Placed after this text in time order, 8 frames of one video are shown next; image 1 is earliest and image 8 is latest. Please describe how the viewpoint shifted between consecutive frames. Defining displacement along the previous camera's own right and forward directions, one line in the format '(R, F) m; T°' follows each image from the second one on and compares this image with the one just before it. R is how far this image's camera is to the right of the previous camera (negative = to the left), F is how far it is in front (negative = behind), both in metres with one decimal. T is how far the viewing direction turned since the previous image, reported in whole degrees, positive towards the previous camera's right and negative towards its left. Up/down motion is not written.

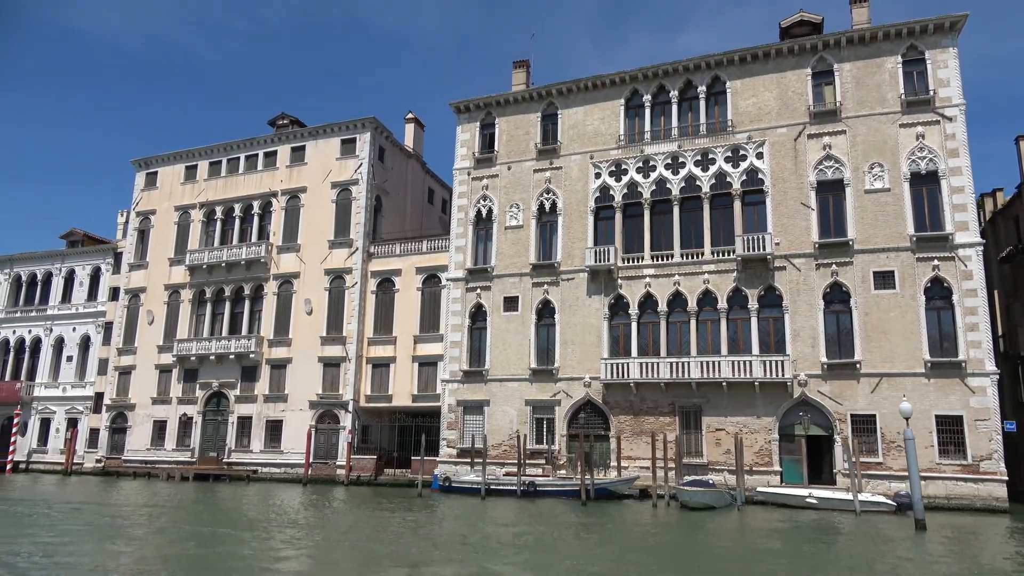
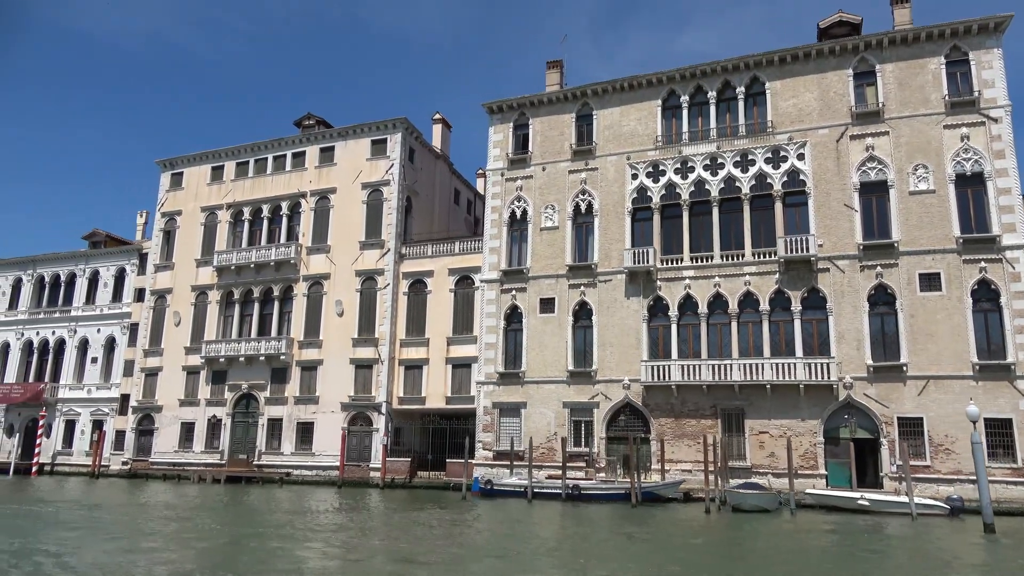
(-1.4, +0.2) m; 0°
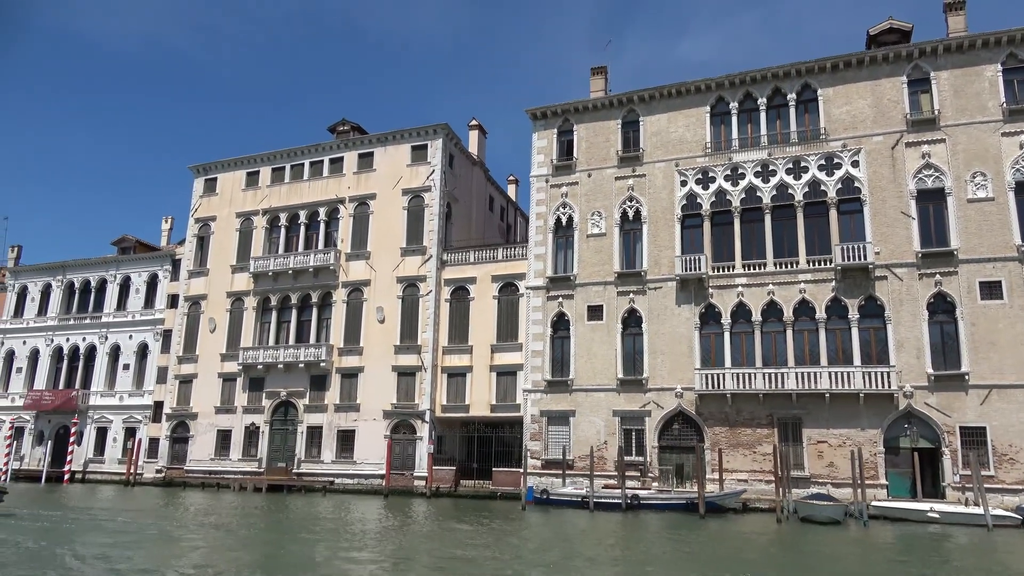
(-1.9, +0.2) m; 0°
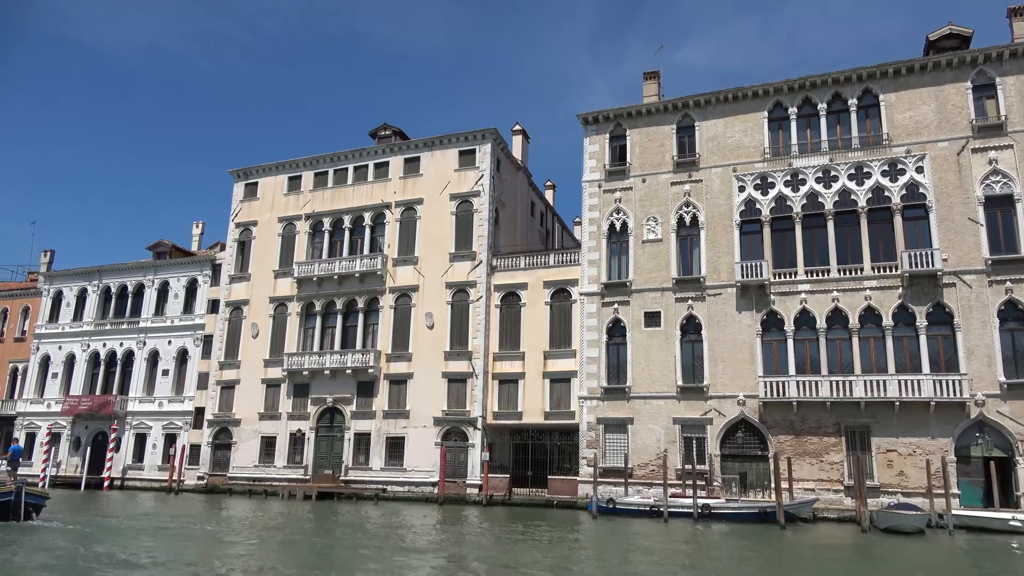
(-2.1, +0.3) m; 0°
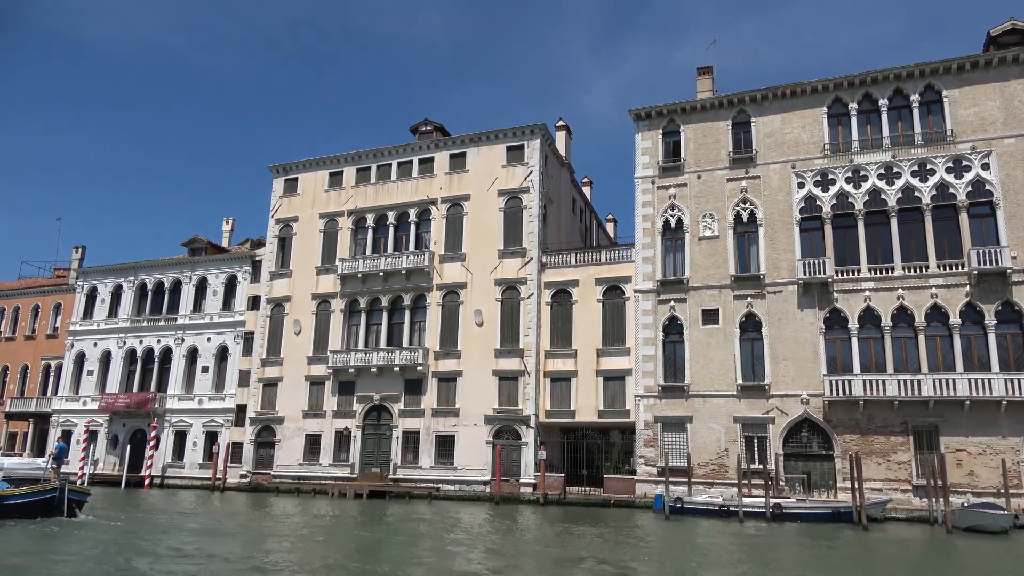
(-2.1, +0.3) m; 0°
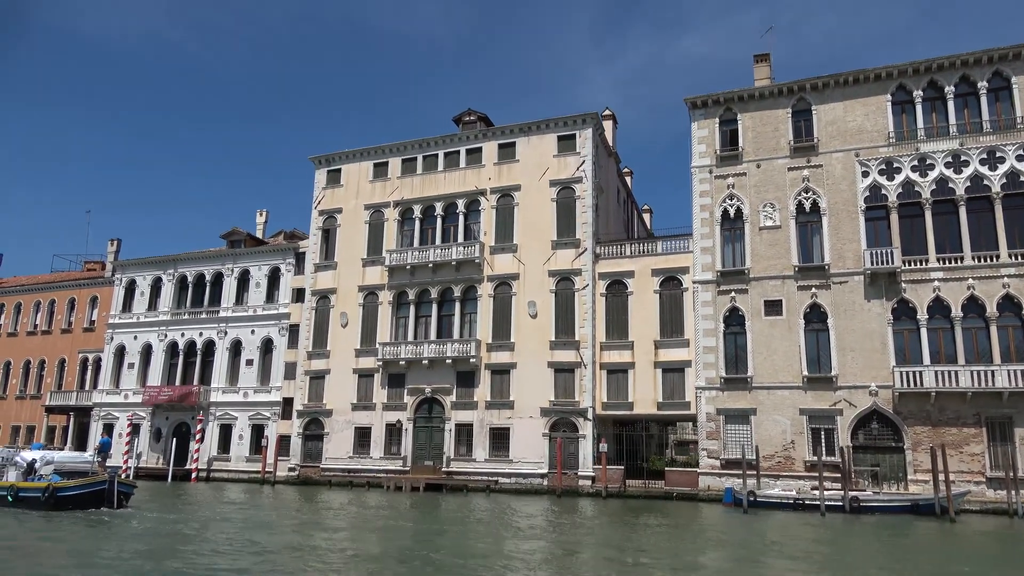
(-2.1, +0.3) m; 0°
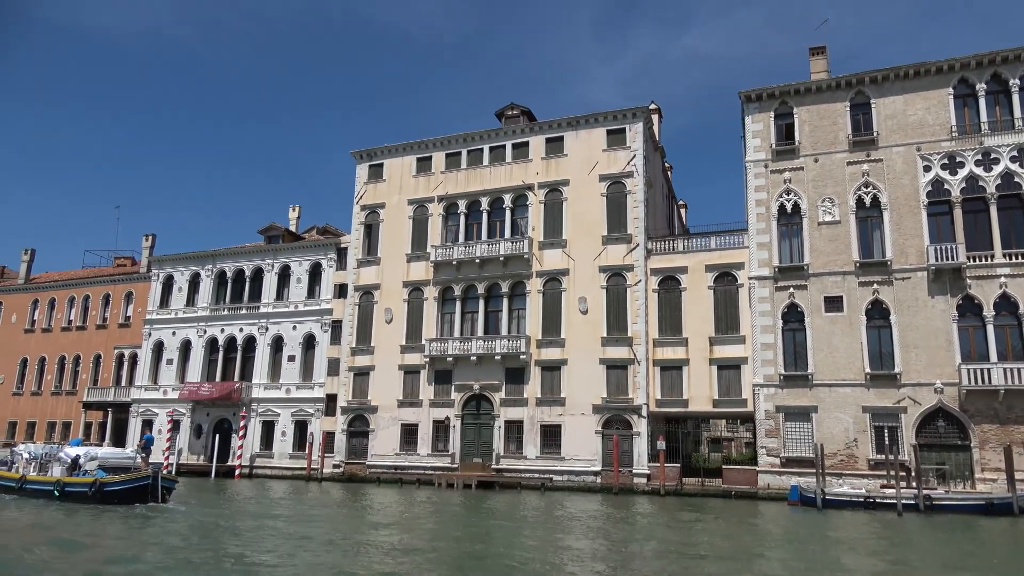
(-1.9, +0.3) m; 0°
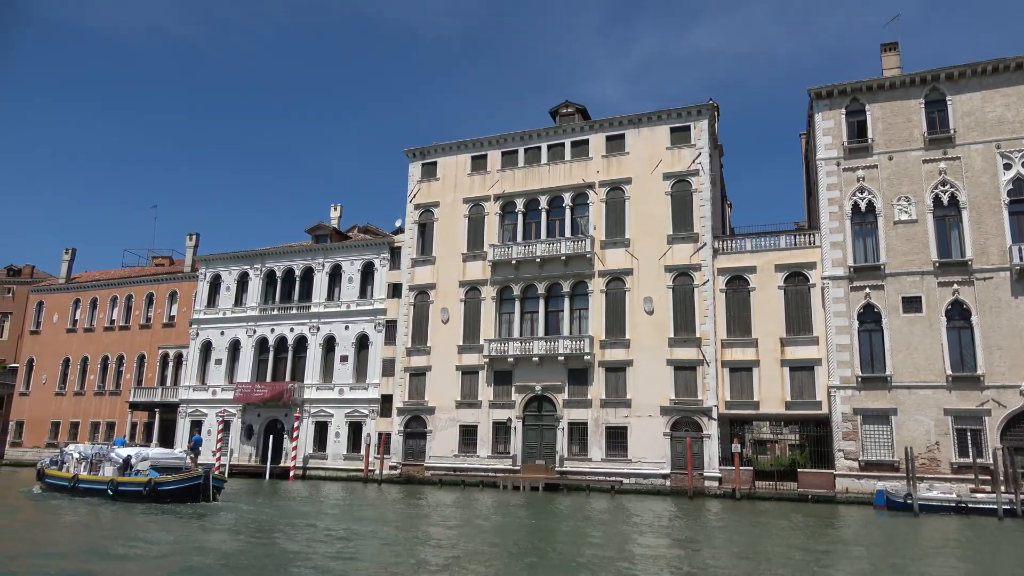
(-2.4, +0.4) m; 0°
